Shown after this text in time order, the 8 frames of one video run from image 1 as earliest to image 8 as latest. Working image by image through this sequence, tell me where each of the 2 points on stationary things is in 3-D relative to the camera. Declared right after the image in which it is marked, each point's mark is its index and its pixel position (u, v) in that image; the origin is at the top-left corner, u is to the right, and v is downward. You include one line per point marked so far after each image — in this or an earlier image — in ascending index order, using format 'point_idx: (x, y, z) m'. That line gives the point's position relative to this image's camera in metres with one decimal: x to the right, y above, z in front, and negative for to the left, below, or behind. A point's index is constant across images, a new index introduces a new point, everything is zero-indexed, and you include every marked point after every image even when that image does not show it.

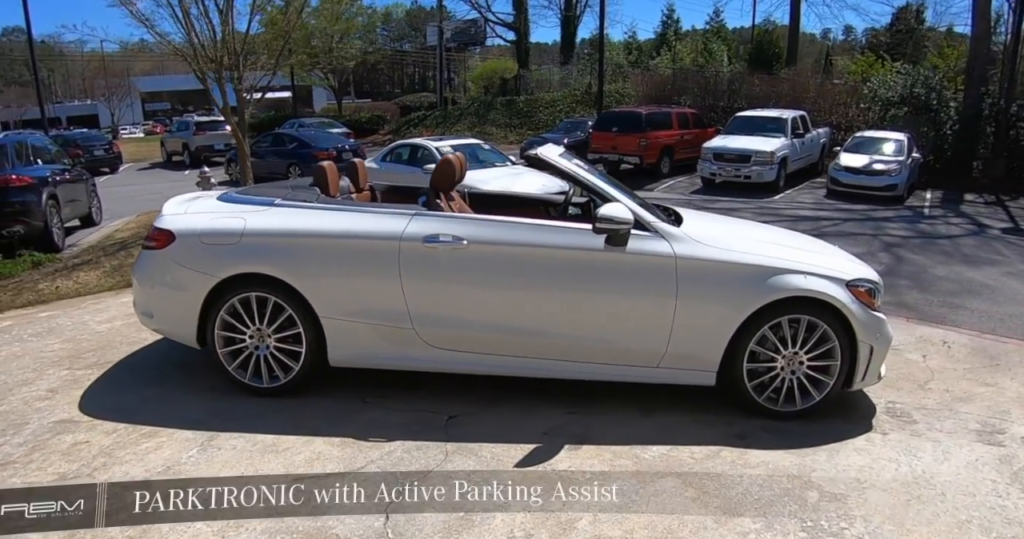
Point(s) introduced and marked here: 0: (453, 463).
0: (-0.3, -0.9, +3.3) m
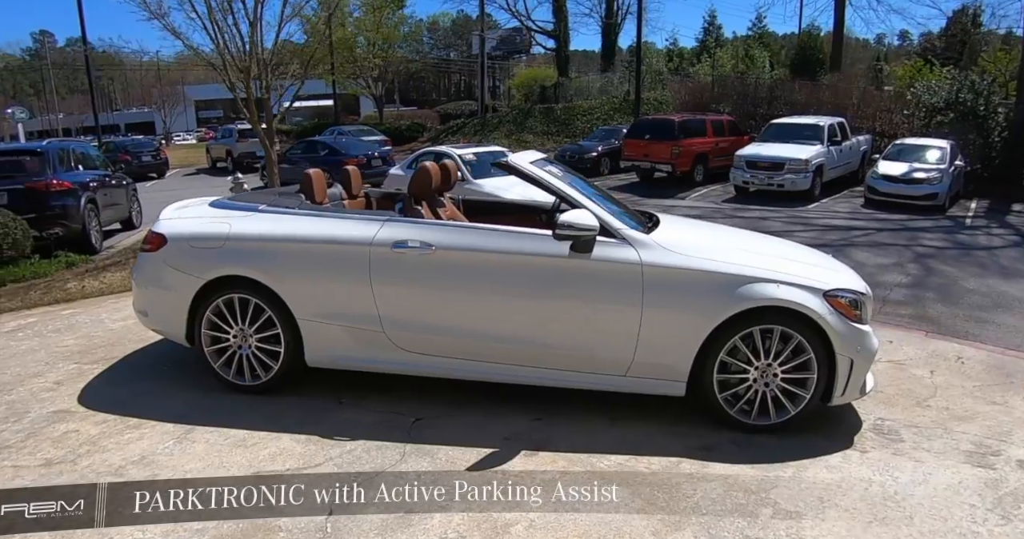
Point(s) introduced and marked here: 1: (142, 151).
0: (-0.6, -1.0, +3.4) m
1: (-10.8, +3.4, +19.2) m
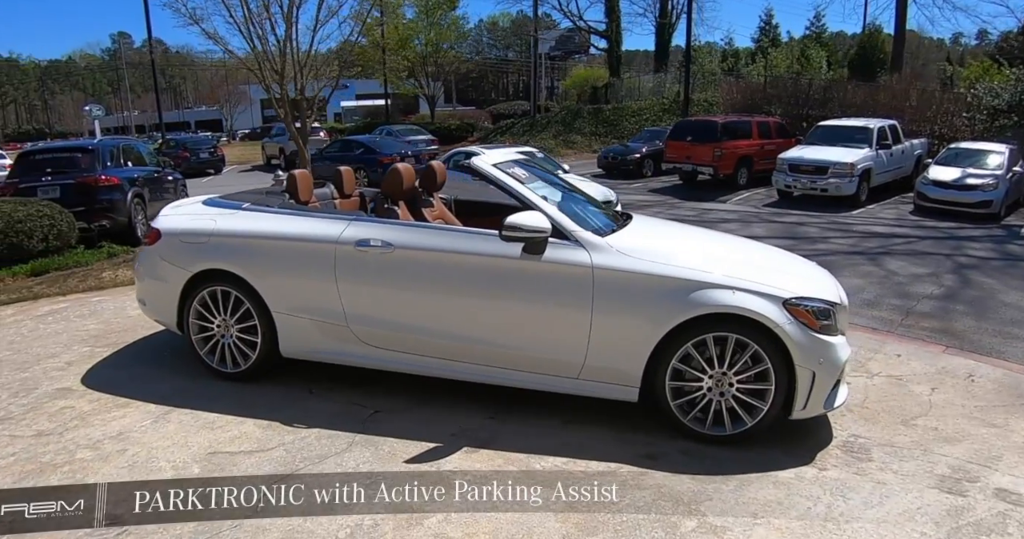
0: (-0.8, -0.9, +3.5) m
1: (-9.5, +3.7, +20.2) m
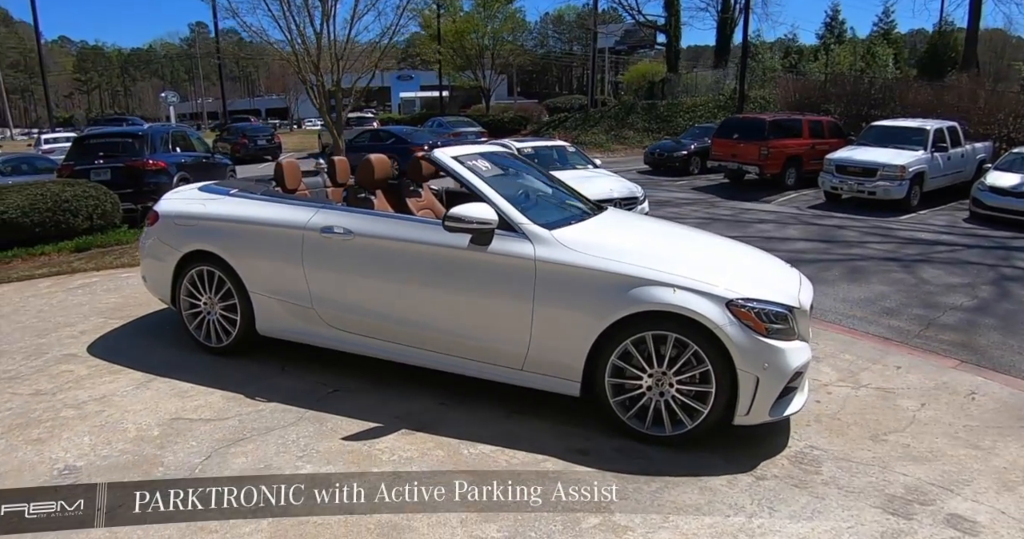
0: (-1.2, -0.9, +3.7) m
1: (-7.9, +4.2, +21.1) m
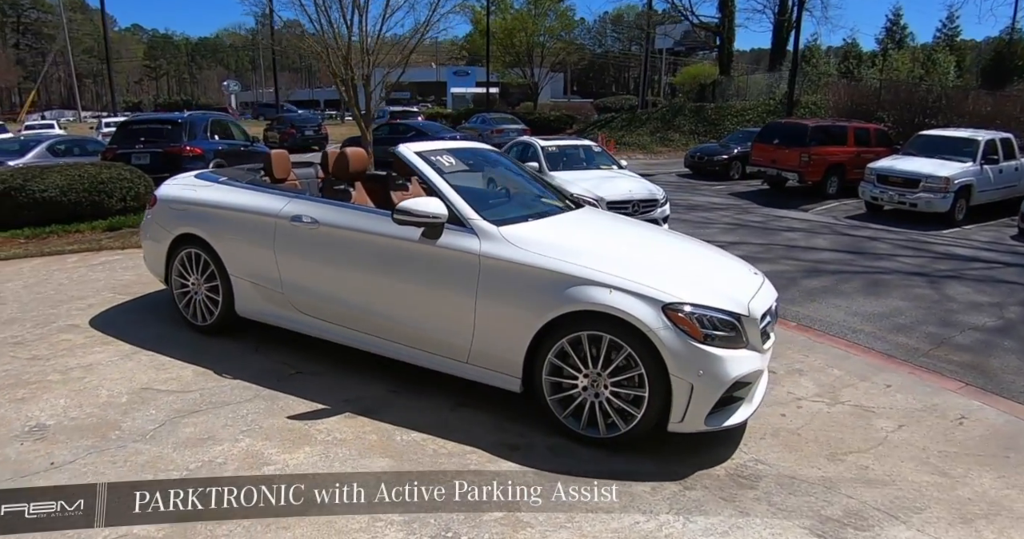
0: (-1.5, -0.8, +3.8) m
1: (-6.4, +4.6, +21.8) m
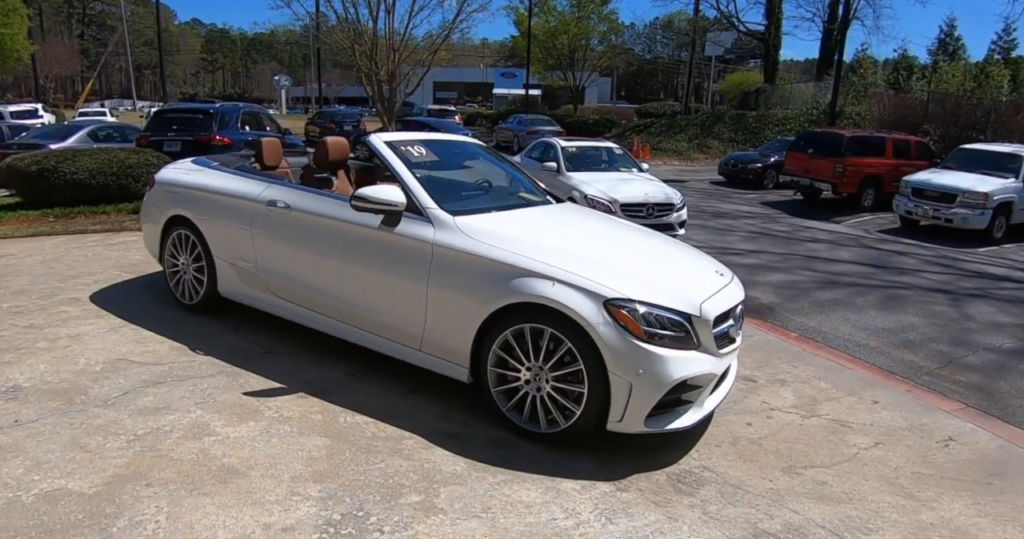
0: (-1.8, -0.7, +3.9) m
1: (-5.1, +4.8, +22.2) m
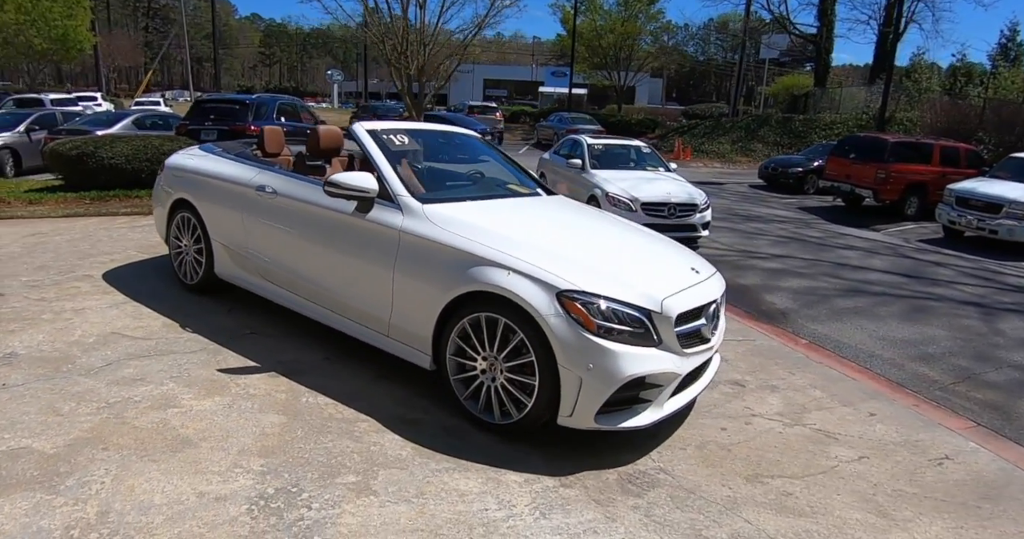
0: (-2.0, -0.5, +4.1) m
1: (-3.7, +5.1, +22.6) m
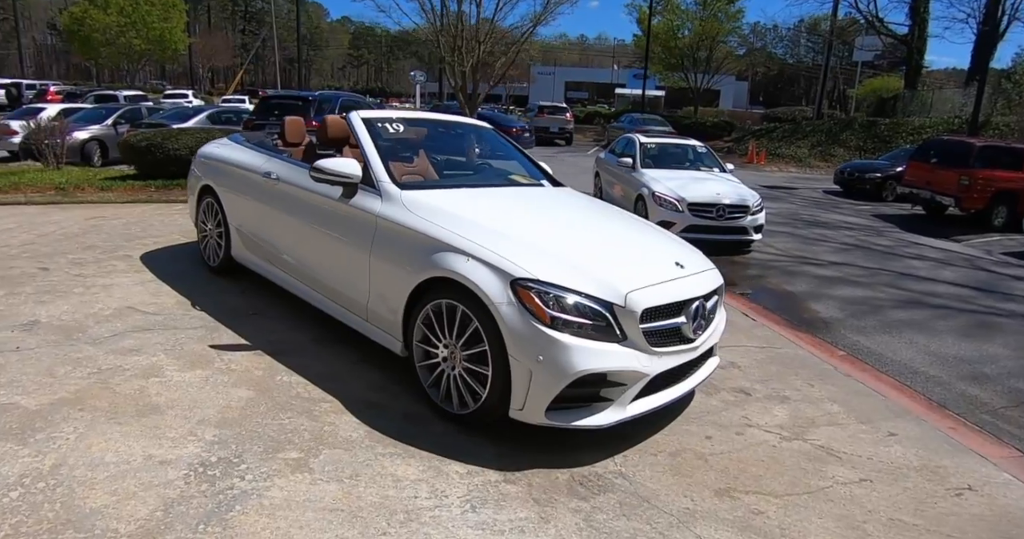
0: (-2.1, -0.4, +4.3) m
1: (-1.3, +5.1, +22.8) m
